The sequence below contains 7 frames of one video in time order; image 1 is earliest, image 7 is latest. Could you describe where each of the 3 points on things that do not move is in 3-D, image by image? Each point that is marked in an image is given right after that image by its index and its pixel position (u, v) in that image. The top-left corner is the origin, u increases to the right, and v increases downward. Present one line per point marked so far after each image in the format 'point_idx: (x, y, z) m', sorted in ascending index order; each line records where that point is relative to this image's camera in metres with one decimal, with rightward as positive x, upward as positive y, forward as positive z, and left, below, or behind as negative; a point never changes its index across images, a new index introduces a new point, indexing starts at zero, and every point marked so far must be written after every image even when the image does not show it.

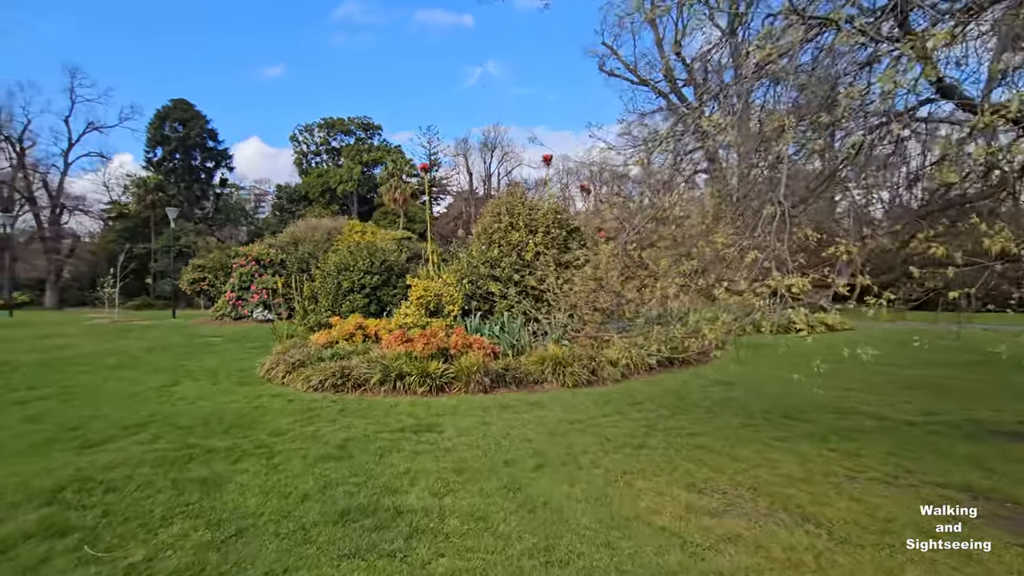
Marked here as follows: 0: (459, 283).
0: (-1.0, +0.1, +9.3) m
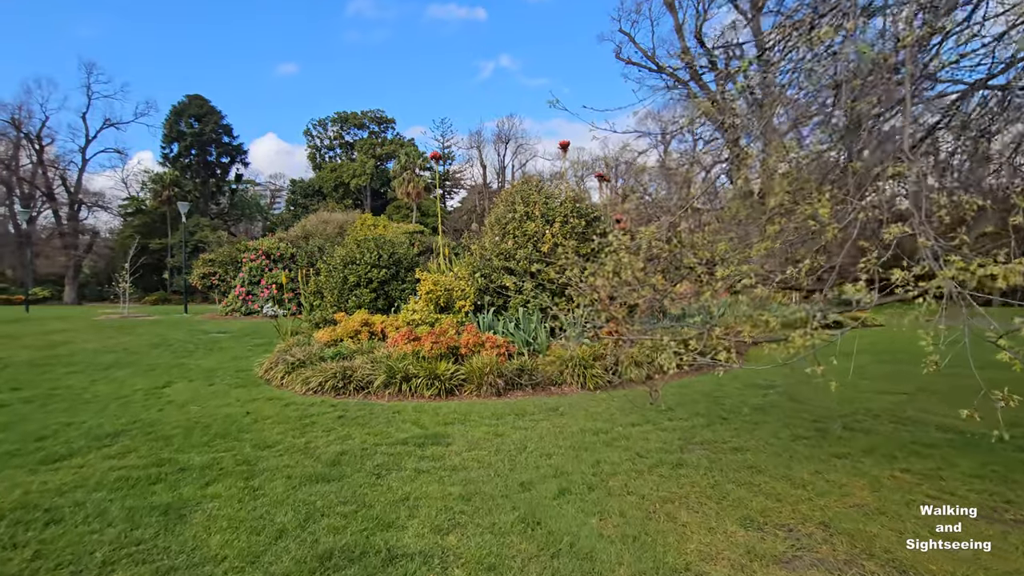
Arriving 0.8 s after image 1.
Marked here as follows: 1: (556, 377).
0: (-0.7, +0.2, +8.7) m
1: (+0.5, -1.2, +6.7) m
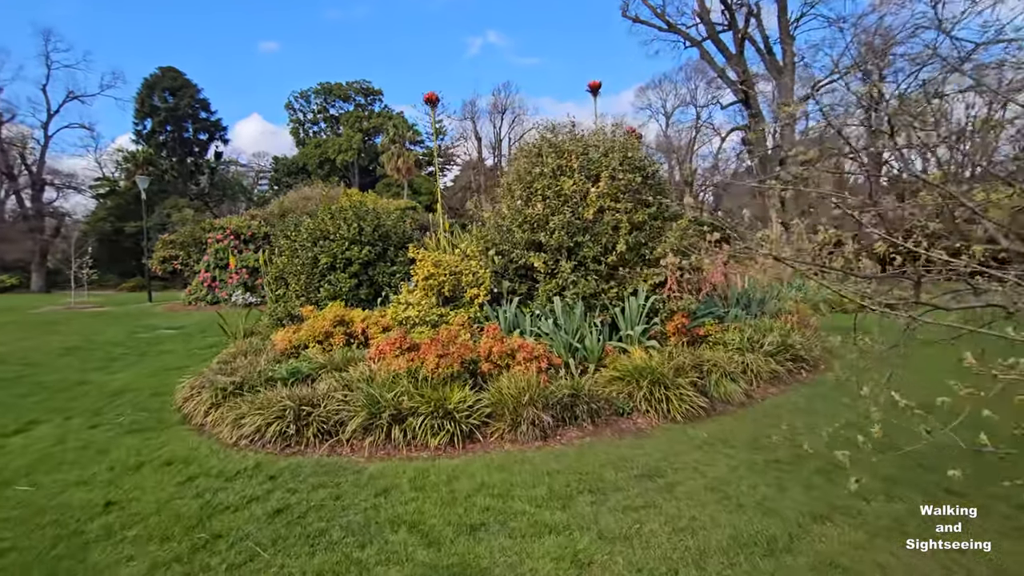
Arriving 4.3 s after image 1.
0: (-0.4, +0.4, +6.4) m
1: (+0.9, -1.0, +4.4) m
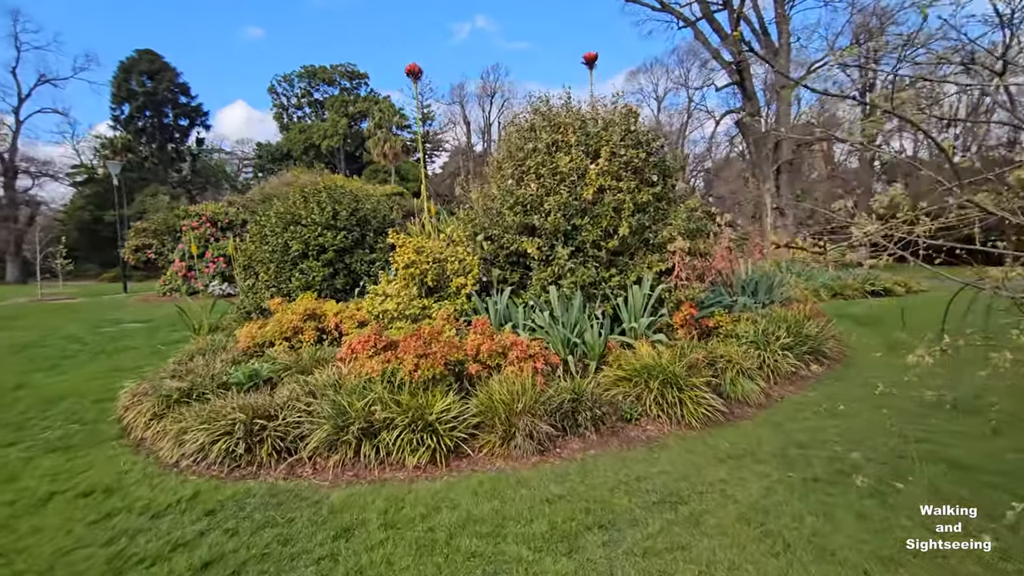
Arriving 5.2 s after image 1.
0: (-0.5, +0.5, +5.8) m
1: (+0.9, -0.9, +3.9) m
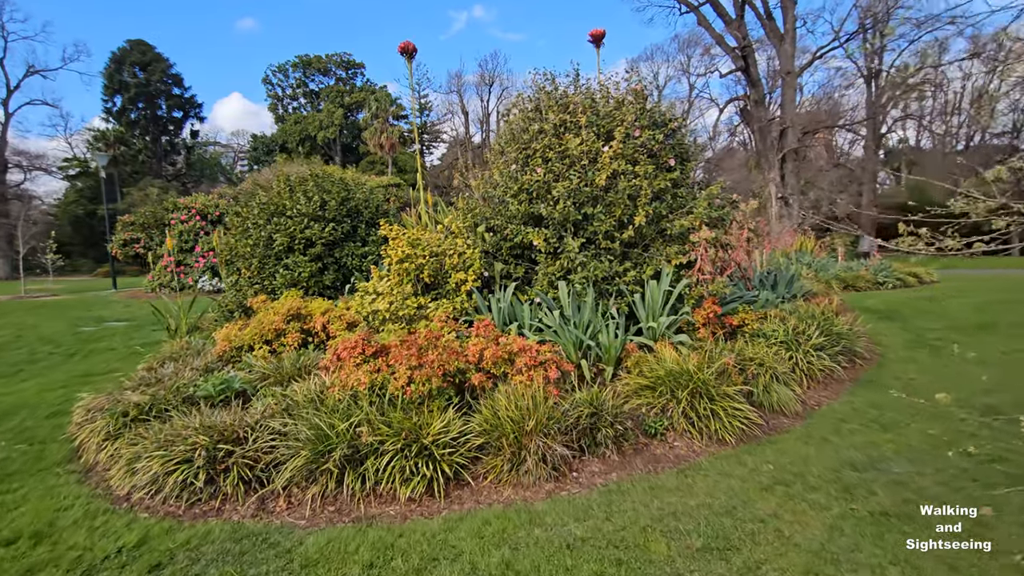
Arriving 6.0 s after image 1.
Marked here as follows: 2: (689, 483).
0: (-0.4, +0.6, +5.3) m
1: (+0.9, -0.9, +3.4) m
2: (+1.0, -1.1, +2.9) m
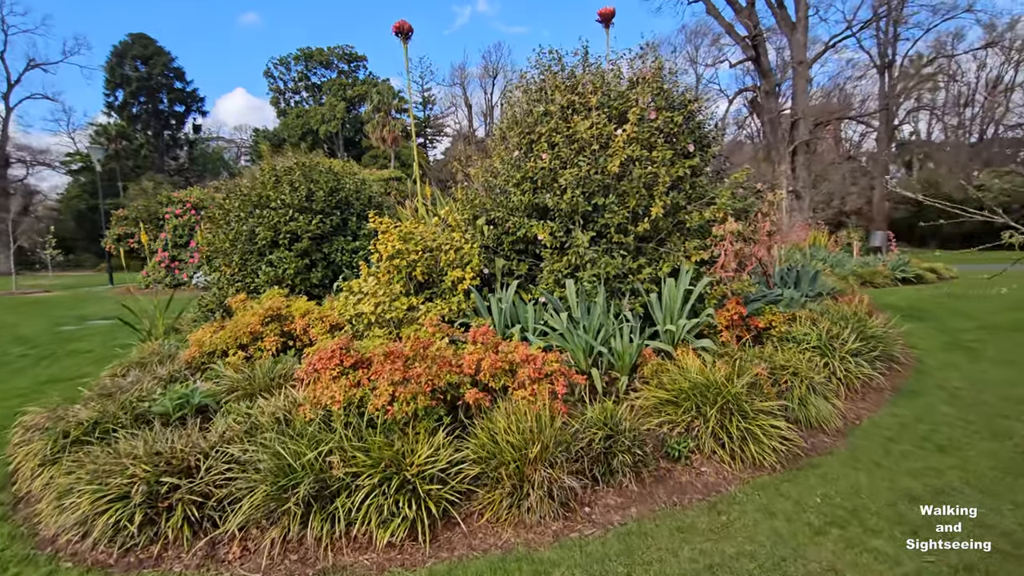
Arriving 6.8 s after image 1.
0: (-0.4, +0.6, +4.8) m
1: (+0.9, -0.9, +2.9) m
2: (+1.0, -1.1, +2.4) m
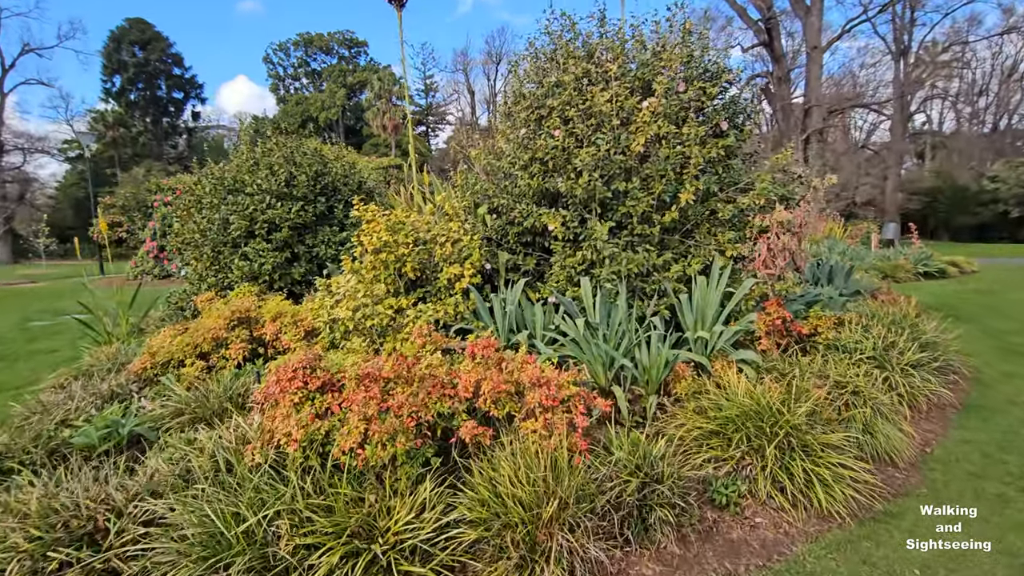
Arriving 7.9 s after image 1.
0: (-0.3, +0.6, +4.2) m
1: (+1.0, -0.9, +2.3) m
2: (+1.0, -1.1, +1.8) m
